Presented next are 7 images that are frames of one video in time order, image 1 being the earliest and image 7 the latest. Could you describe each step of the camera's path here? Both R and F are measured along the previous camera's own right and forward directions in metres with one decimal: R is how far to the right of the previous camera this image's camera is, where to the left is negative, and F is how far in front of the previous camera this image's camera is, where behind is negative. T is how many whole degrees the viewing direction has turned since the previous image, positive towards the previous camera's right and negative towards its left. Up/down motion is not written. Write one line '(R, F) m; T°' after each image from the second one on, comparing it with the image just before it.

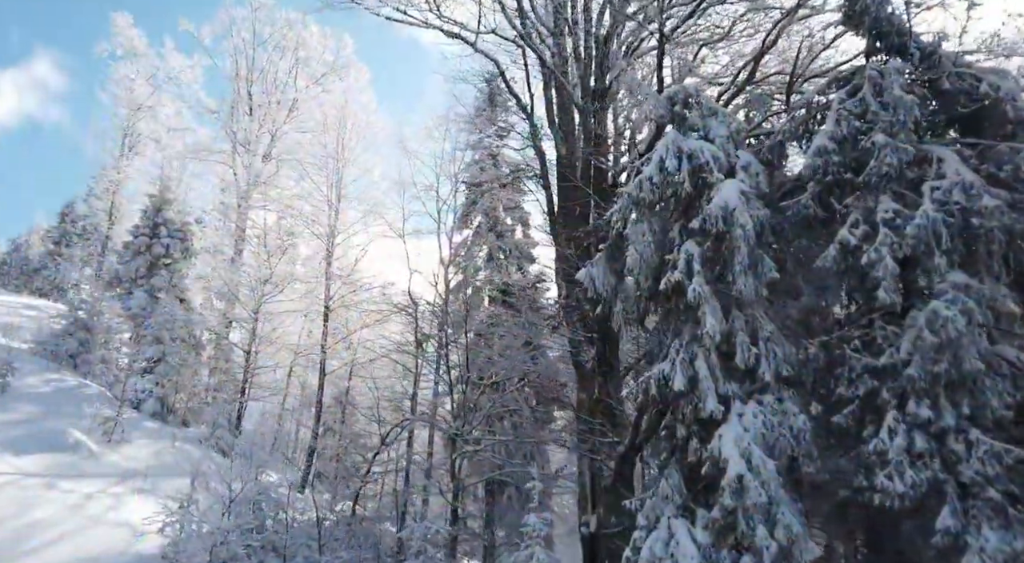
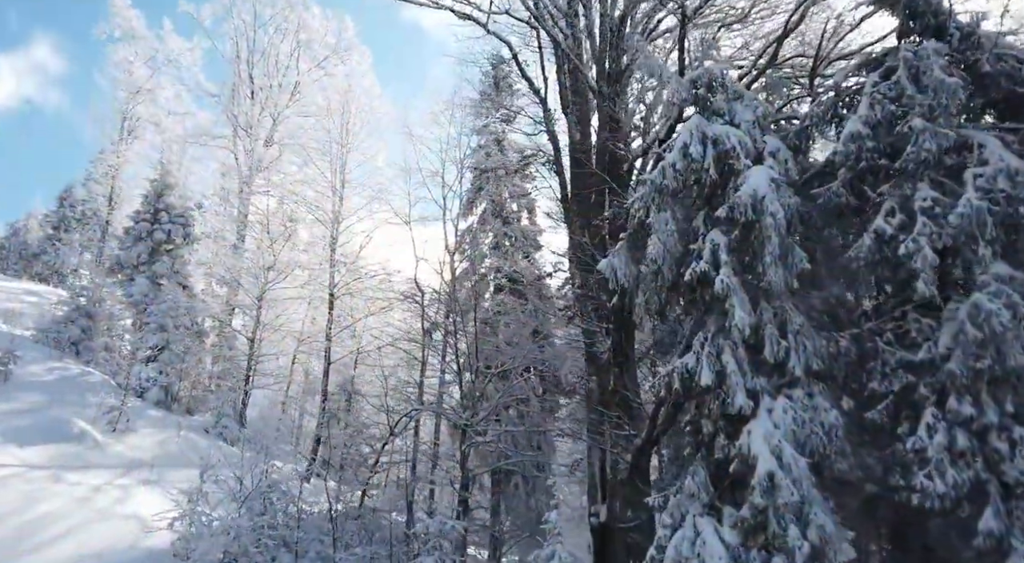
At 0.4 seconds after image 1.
(-0.2, +0.2) m; 0°
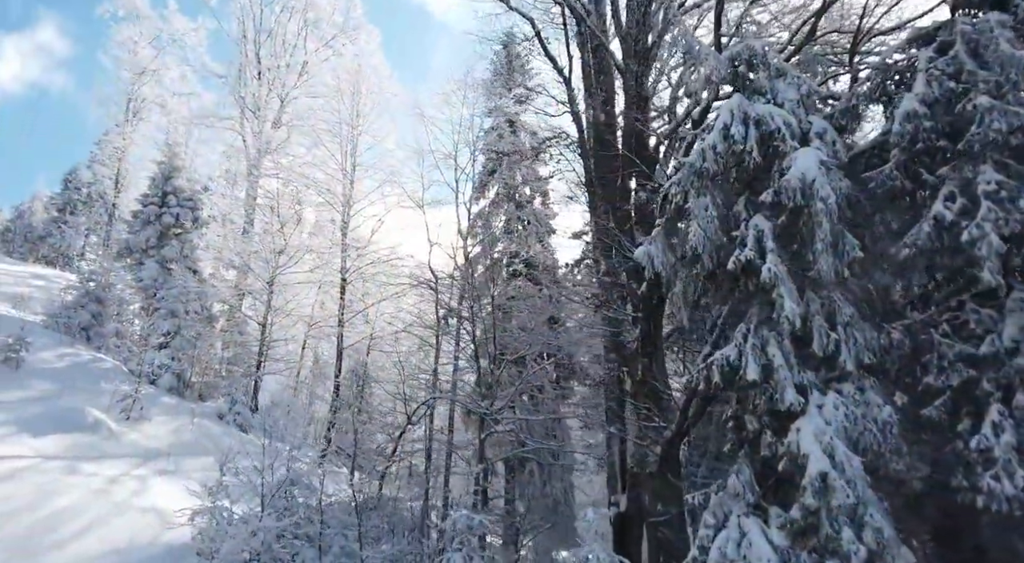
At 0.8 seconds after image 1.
(-0.2, +0.3) m; 0°
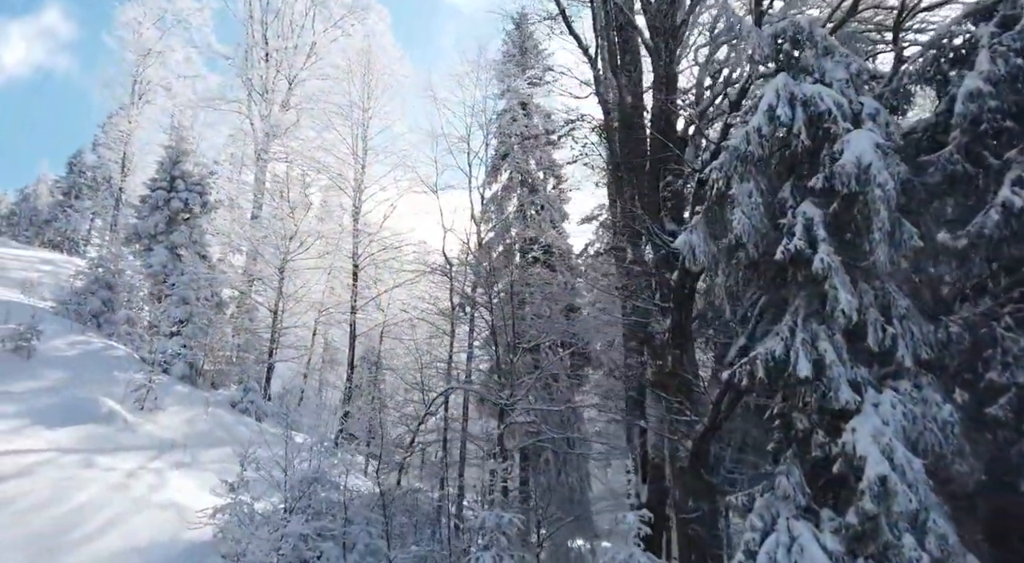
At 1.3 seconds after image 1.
(-0.2, +0.3) m; 0°
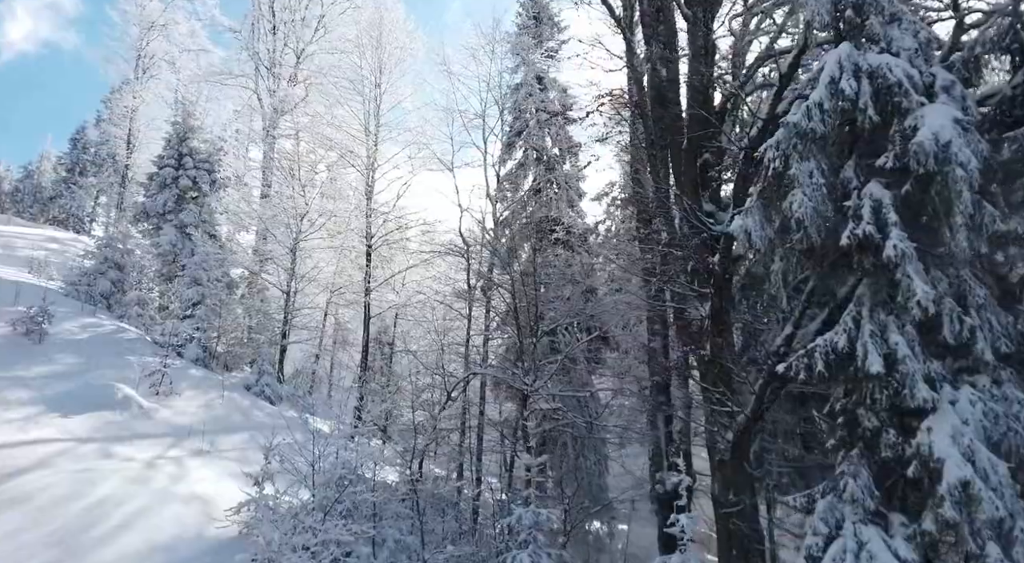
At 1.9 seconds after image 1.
(-0.3, +0.4) m; 0°
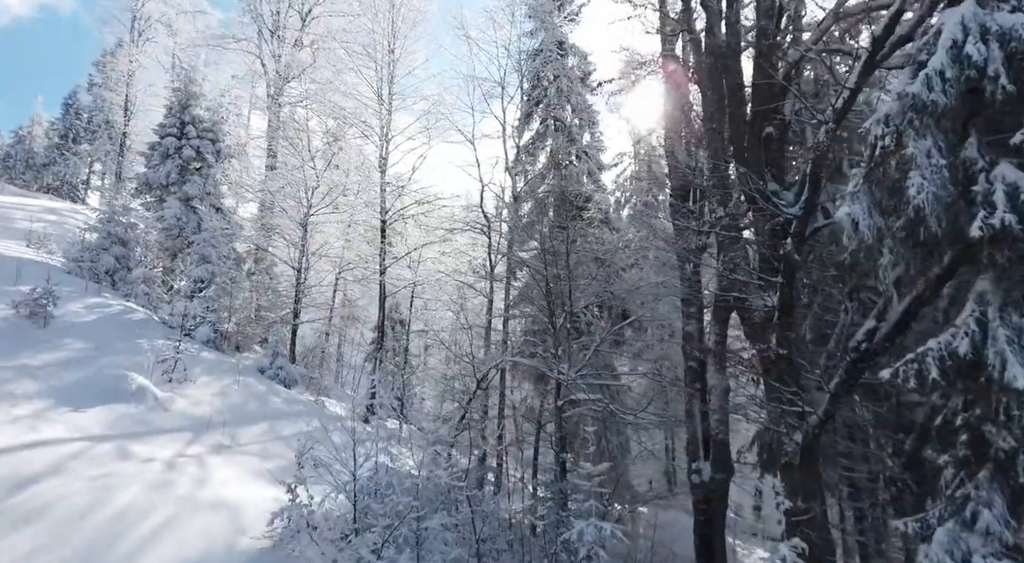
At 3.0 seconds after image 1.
(-0.5, +0.6) m; 0°
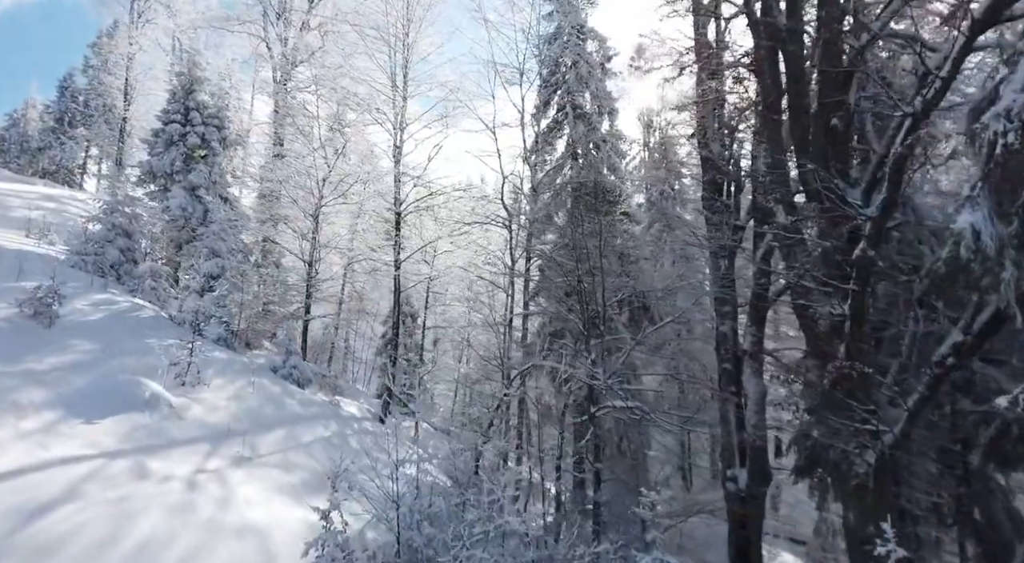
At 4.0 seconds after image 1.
(-0.5, +0.5) m; 0°
